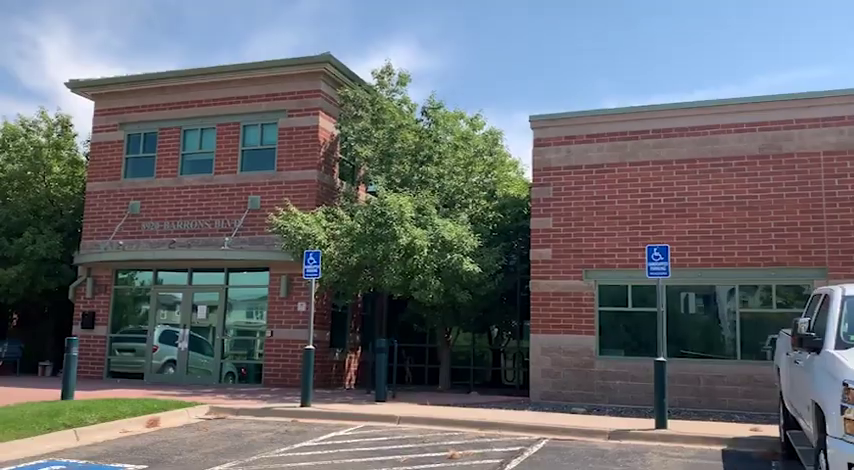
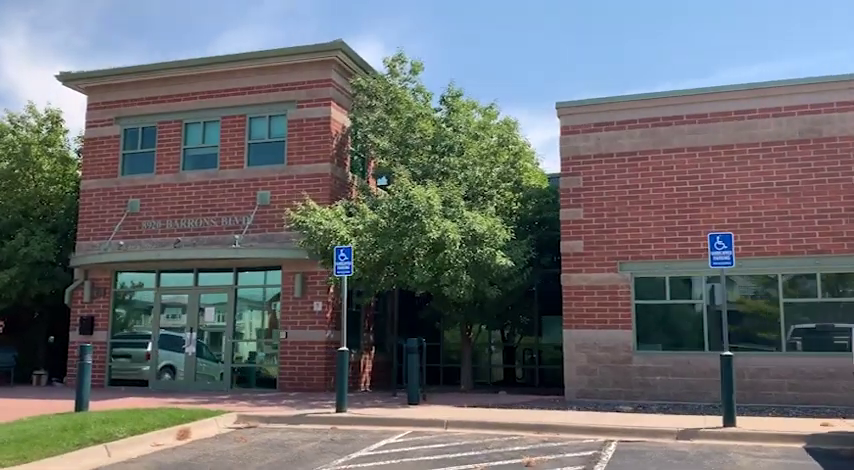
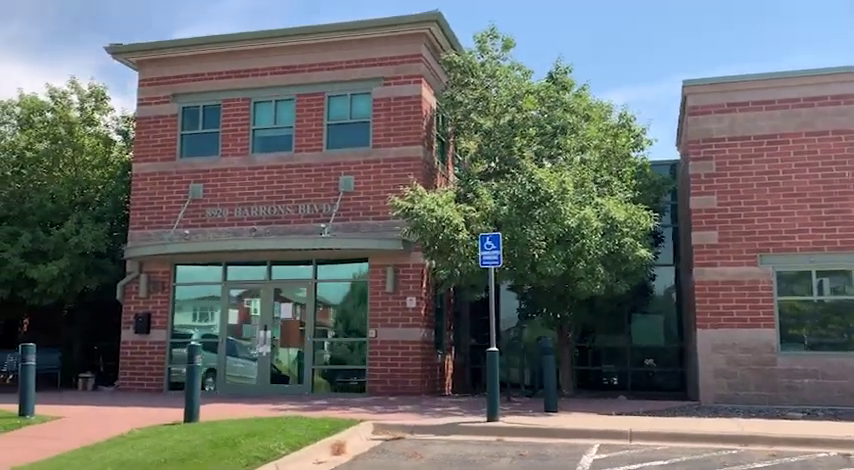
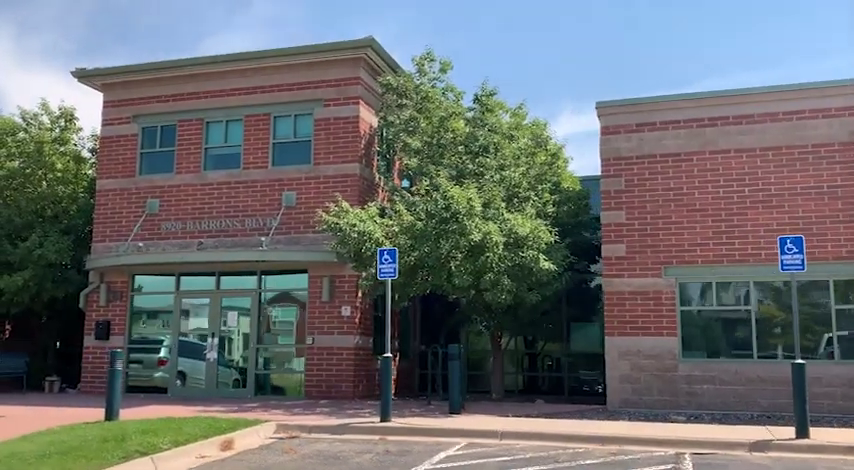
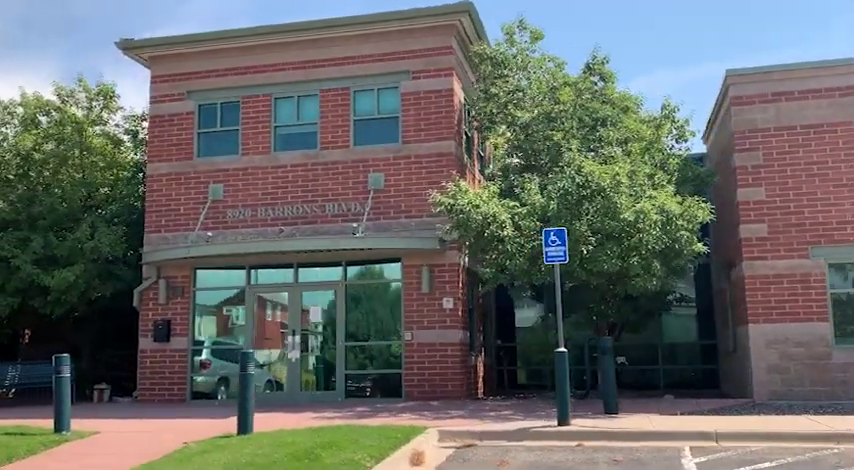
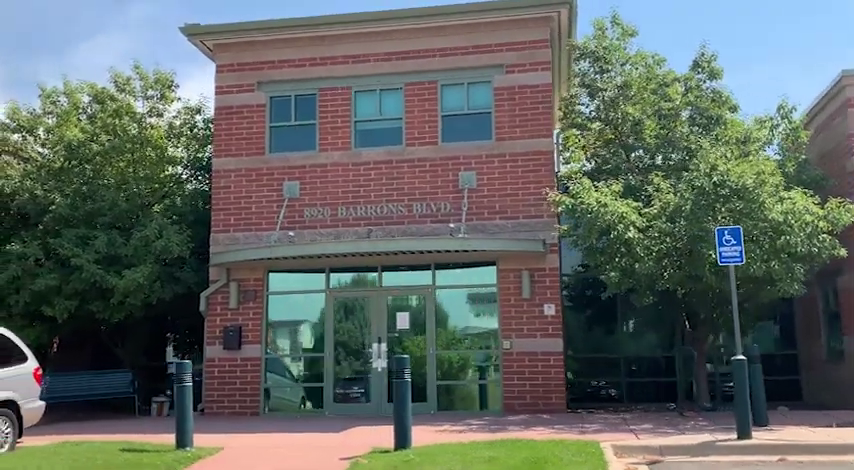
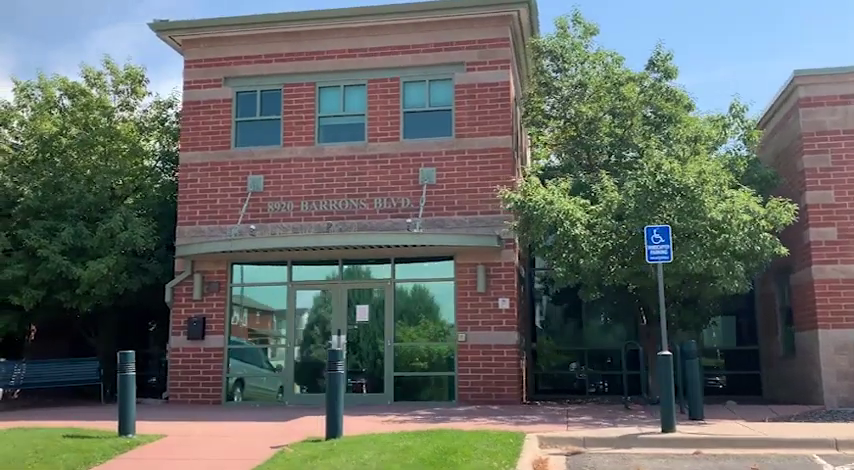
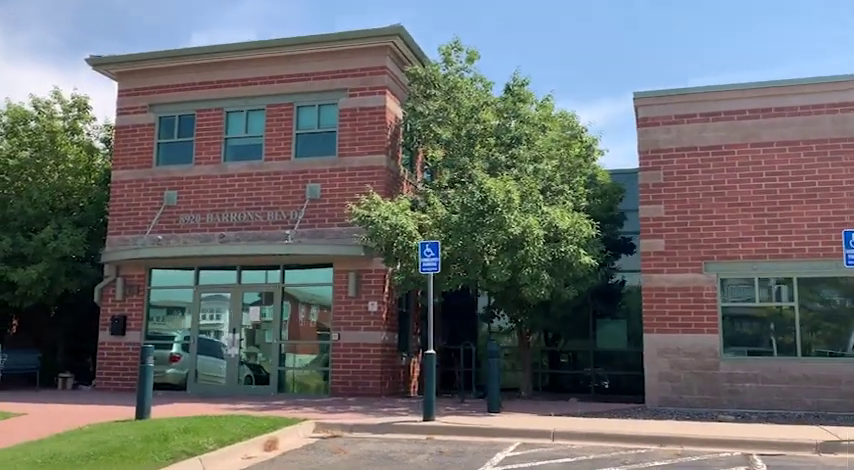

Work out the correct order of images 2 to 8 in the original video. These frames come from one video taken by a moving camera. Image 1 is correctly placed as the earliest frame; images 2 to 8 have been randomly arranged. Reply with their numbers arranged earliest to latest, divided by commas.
2, 4, 8, 3, 5, 7, 6
